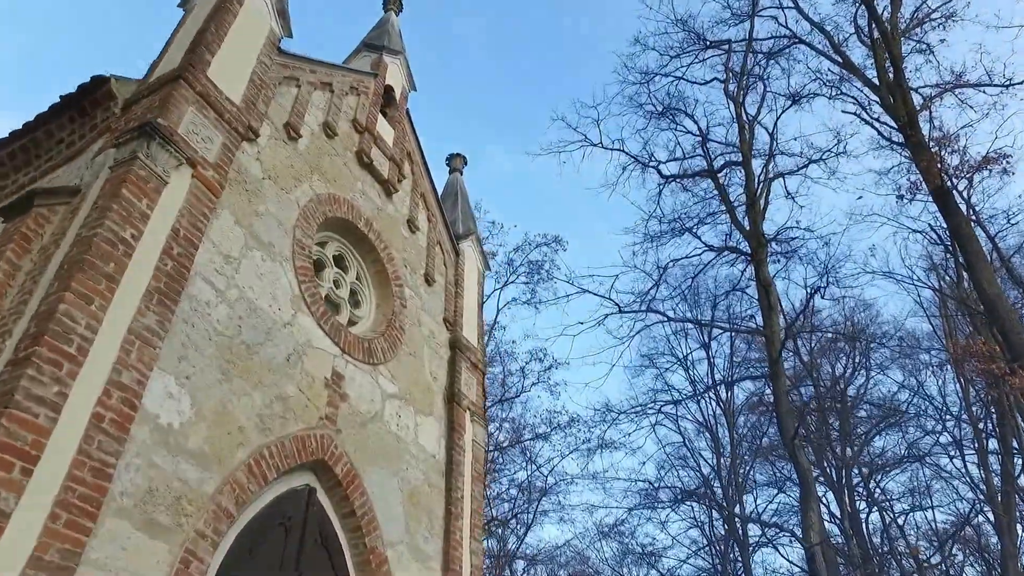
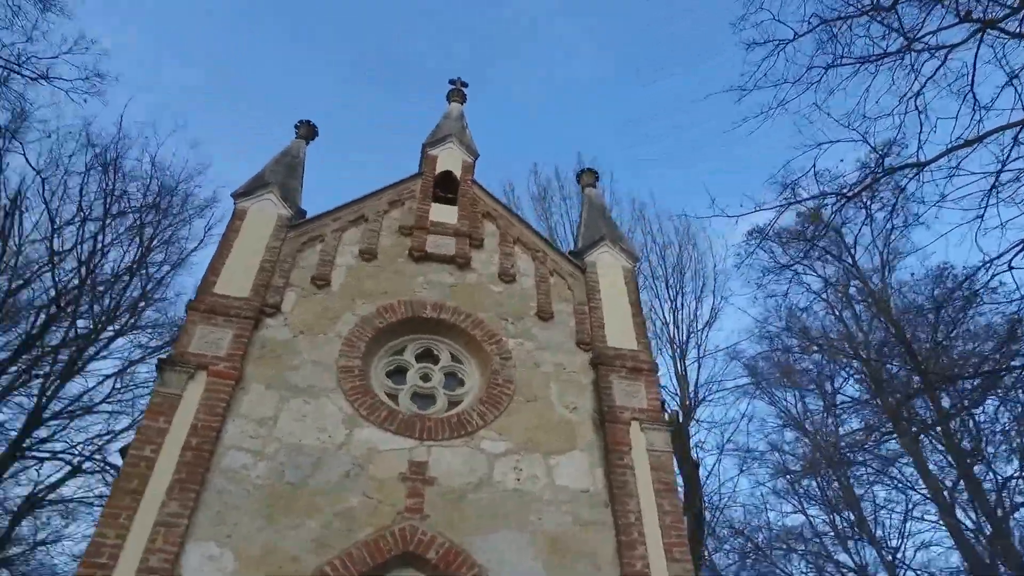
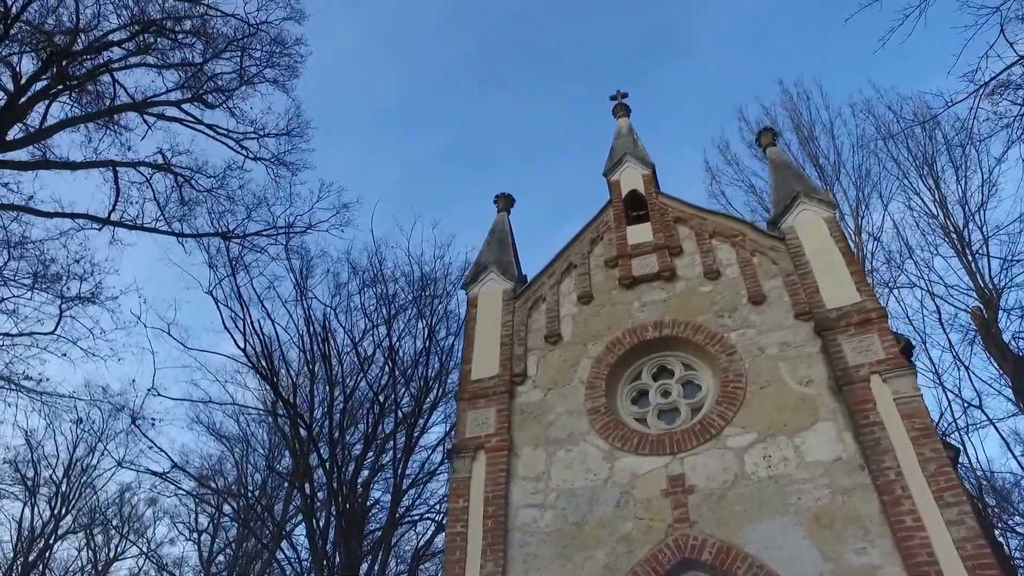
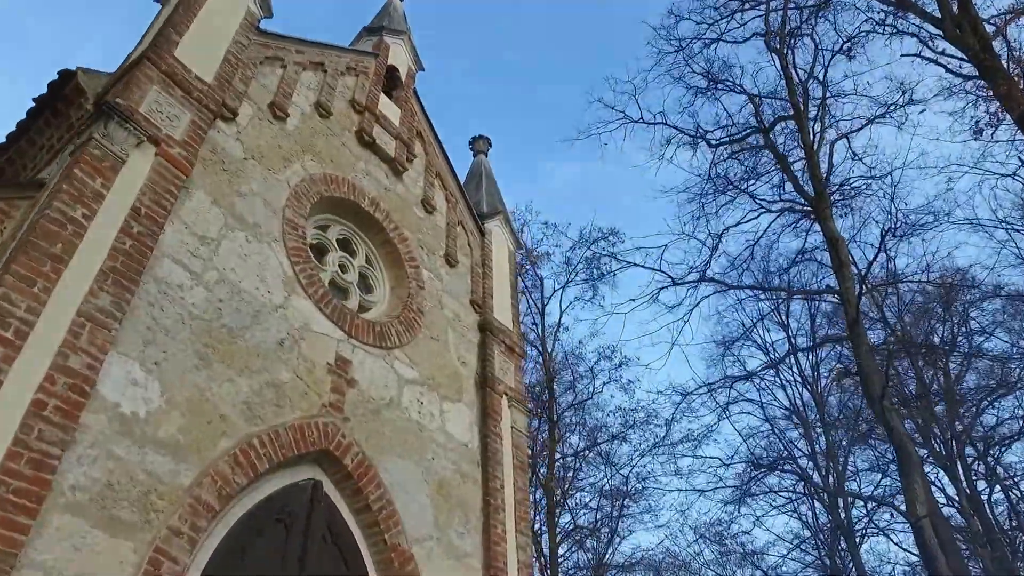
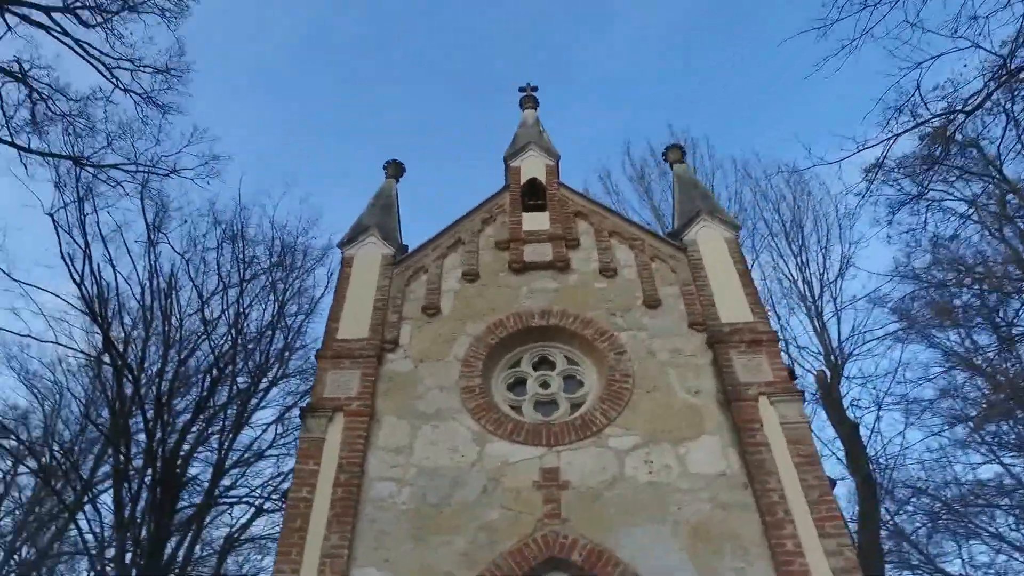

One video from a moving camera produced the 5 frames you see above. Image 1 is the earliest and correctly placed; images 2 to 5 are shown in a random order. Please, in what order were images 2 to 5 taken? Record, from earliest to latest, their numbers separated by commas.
4, 2, 5, 3
